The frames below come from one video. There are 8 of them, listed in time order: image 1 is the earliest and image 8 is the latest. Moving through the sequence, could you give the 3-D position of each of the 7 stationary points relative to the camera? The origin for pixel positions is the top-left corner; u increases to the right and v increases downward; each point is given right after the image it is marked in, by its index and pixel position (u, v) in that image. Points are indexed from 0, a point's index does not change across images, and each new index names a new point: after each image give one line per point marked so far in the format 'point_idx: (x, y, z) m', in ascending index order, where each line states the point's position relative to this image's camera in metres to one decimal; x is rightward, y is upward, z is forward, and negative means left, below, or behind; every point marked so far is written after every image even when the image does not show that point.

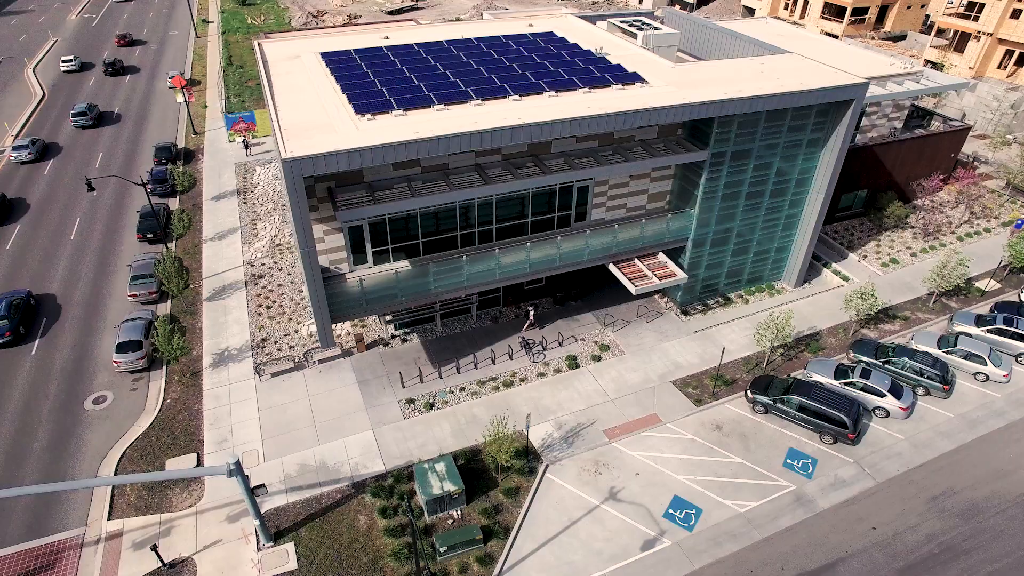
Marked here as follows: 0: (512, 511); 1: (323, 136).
0: (+0.3, -7.2, +19.1) m
1: (-5.5, +4.5, +17.8) m
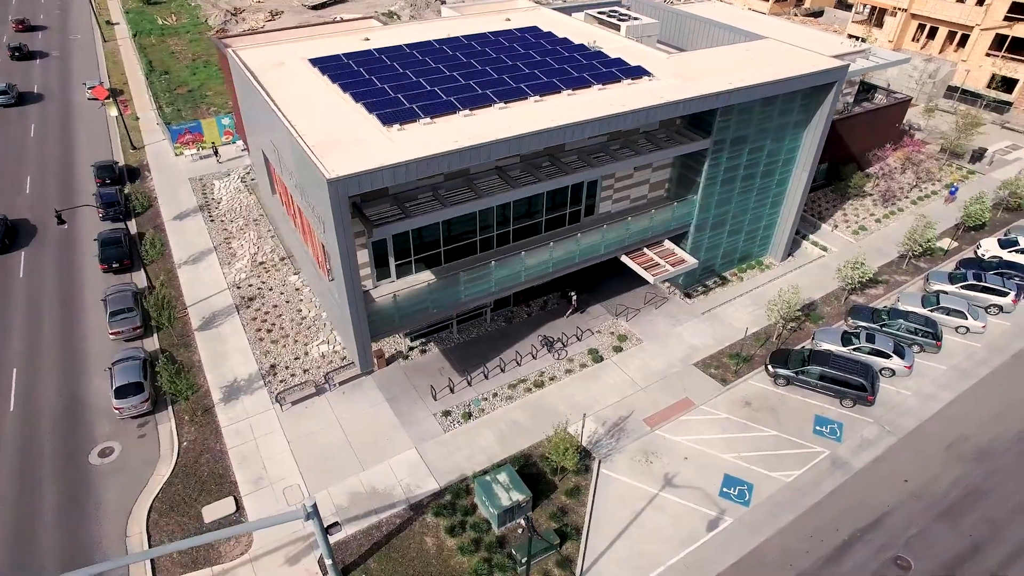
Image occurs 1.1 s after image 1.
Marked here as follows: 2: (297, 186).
0: (+2.3, -7.2, +19.3) m
1: (-4.3, +3.9, +17.0) m
2: (-7.0, +3.3, +19.7) m
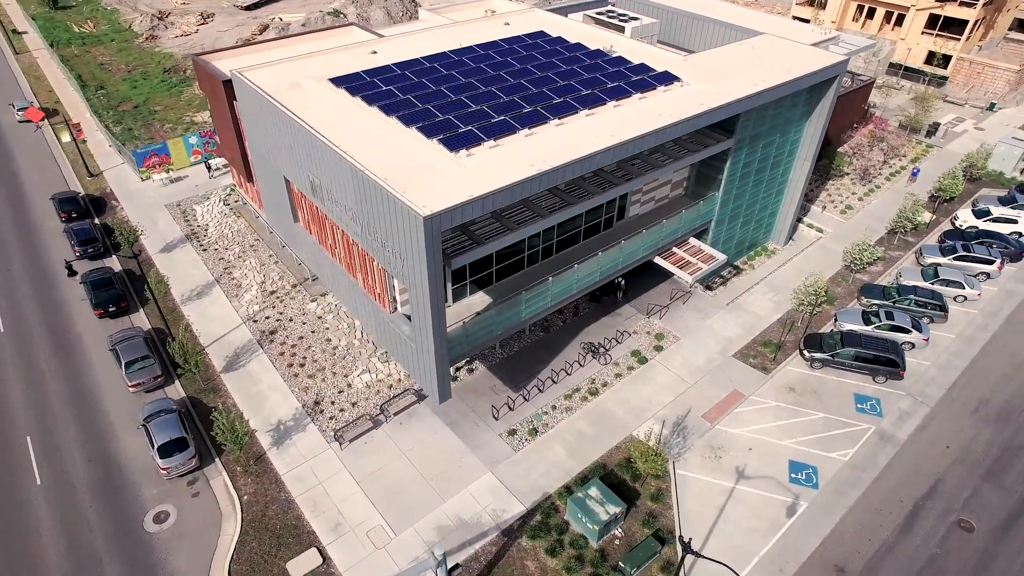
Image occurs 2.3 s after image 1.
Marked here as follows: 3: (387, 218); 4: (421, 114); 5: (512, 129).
0: (+5.2, -7.5, +19.8) m
1: (-2.0, +2.9, +16.5) m
2: (-5.0, +2.2, +18.8) m
3: (-3.5, +2.0, +16.9) m
4: (-3.0, +5.8, +19.8) m
5: (+0.1, +5.0, +19.0) m
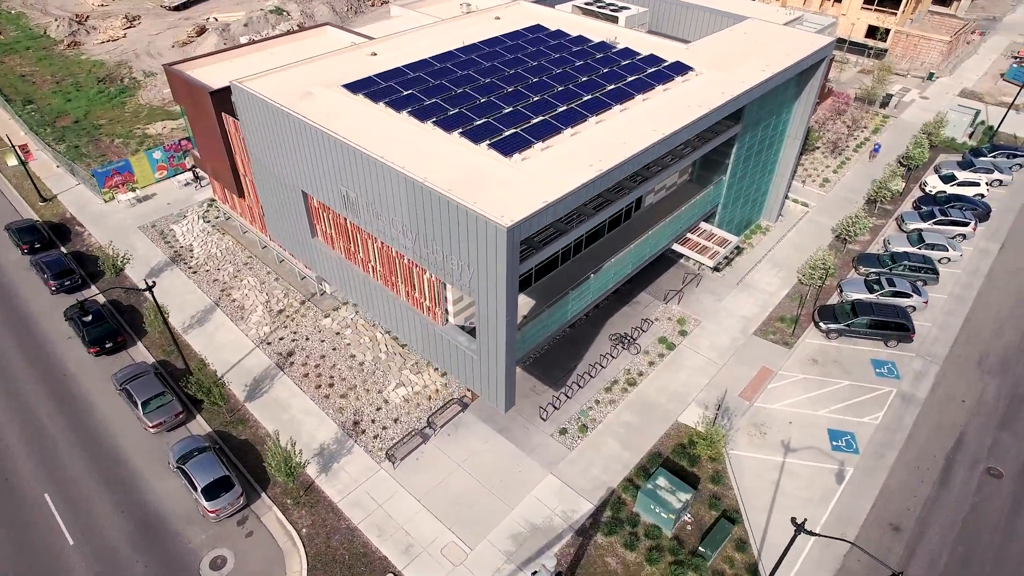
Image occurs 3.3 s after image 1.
0: (+7.4, -7.1, +20.4) m
1: (-0.2, +2.7, +16.1) m
2: (-3.4, +1.7, +18.2) m
3: (-1.7, +1.6, +16.4) m
4: (-1.8, +5.5, +19.3) m
5: (+1.4, +5.0, +18.8) m
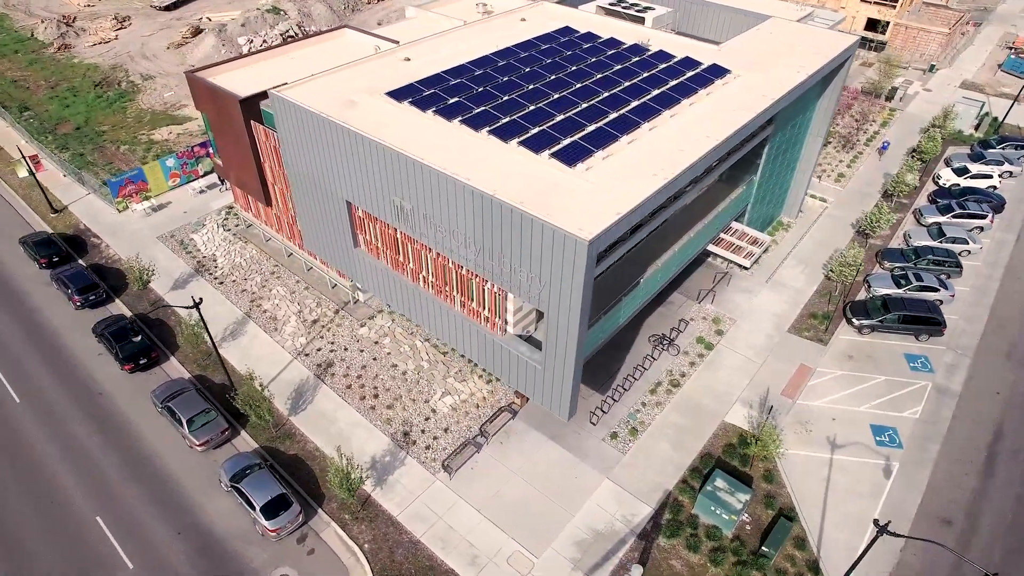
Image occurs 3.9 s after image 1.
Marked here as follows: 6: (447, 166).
0: (+9.4, -7.1, +20.8) m
1: (+1.6, +2.3, +16.1) m
2: (-1.5, +1.3, +18.1) m
3: (+0.2, +1.2, +16.4) m
4: (-0.1, +5.2, +19.2) m
5: (+3.1, +4.8, +18.8) m
6: (-1.9, +3.6, +17.5) m
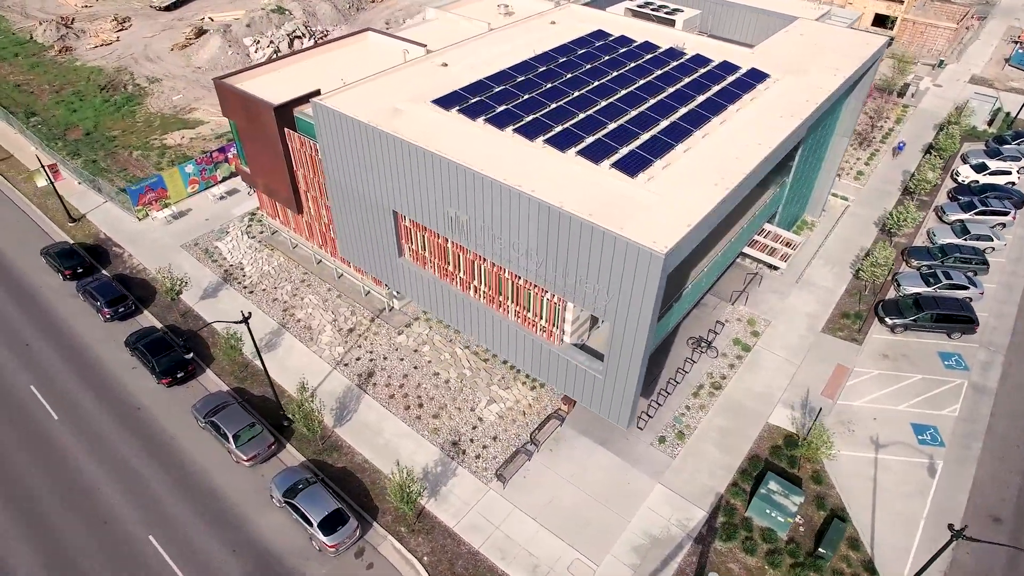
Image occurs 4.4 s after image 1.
0: (+11.3, -7.3, +21.0) m
1: (+3.4, +2.0, +16.1) m
2: (+0.2, +1.0, +18.0) m
3: (+2.0, +0.9, +16.3) m
4: (+1.6, +4.9, +19.1) m
5: (+4.8, +4.5, +18.8) m
6: (-0.2, +3.2, +17.4) m
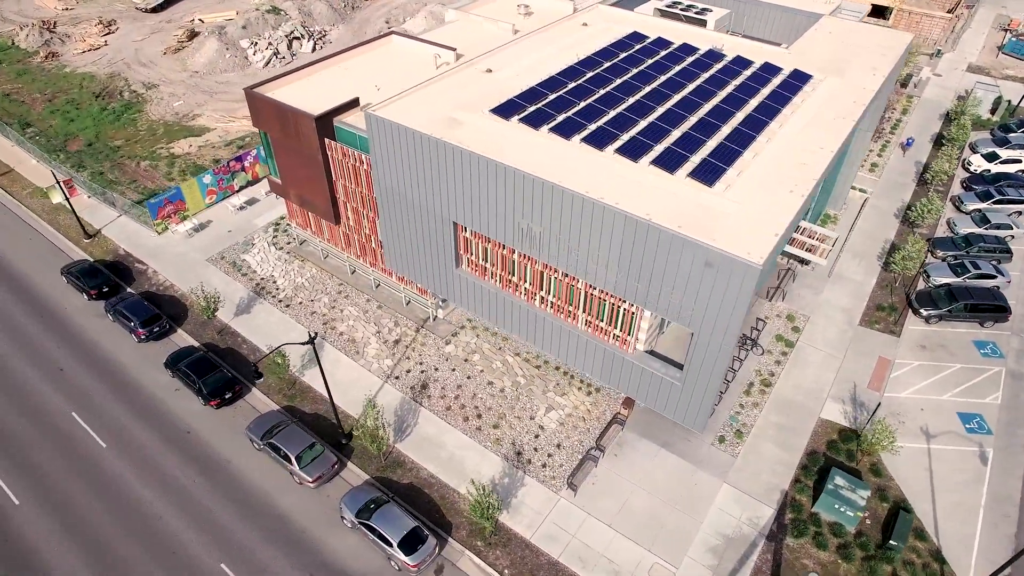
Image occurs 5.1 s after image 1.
0: (+13.7, -7.2, +21.5) m
1: (+5.8, +1.8, +16.2) m
2: (+2.6, +0.7, +18.0) m
3: (+4.4, +0.6, +16.4) m
4: (+3.8, +4.6, +19.1) m
5: (+7.0, +4.3, +18.9) m
6: (+2.1, +2.9, +17.3) m
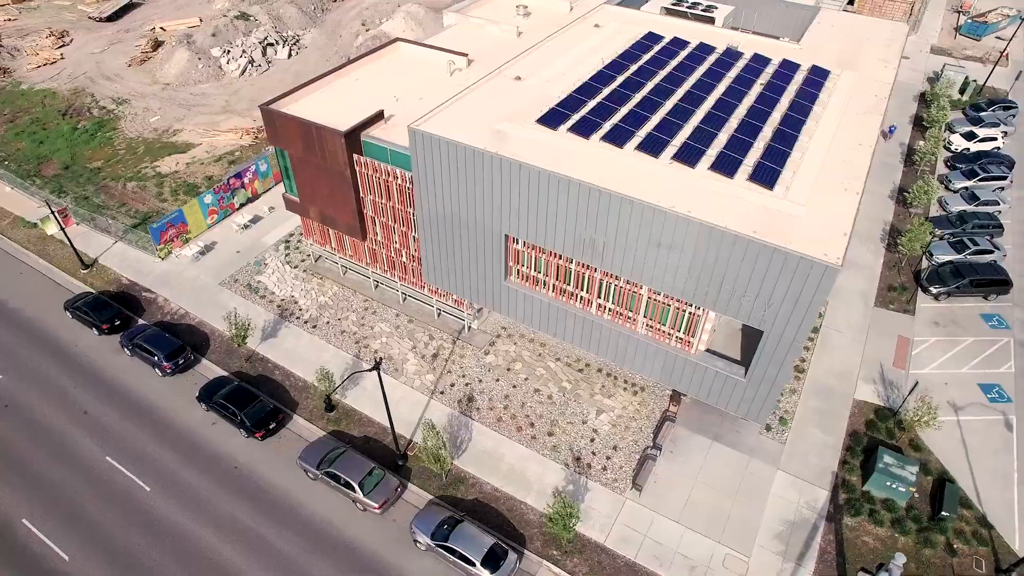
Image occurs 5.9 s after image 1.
0: (+16.0, -6.5, +22.7) m
1: (+7.9, +1.8, +16.7) m
2: (+4.7, +0.5, +18.3) m
3: (+6.6, +0.5, +16.8) m
4: (+5.5, +4.5, +19.3) m
5: (+8.8, +4.4, +19.4) m
6: (+4.1, +2.6, +17.5) m
